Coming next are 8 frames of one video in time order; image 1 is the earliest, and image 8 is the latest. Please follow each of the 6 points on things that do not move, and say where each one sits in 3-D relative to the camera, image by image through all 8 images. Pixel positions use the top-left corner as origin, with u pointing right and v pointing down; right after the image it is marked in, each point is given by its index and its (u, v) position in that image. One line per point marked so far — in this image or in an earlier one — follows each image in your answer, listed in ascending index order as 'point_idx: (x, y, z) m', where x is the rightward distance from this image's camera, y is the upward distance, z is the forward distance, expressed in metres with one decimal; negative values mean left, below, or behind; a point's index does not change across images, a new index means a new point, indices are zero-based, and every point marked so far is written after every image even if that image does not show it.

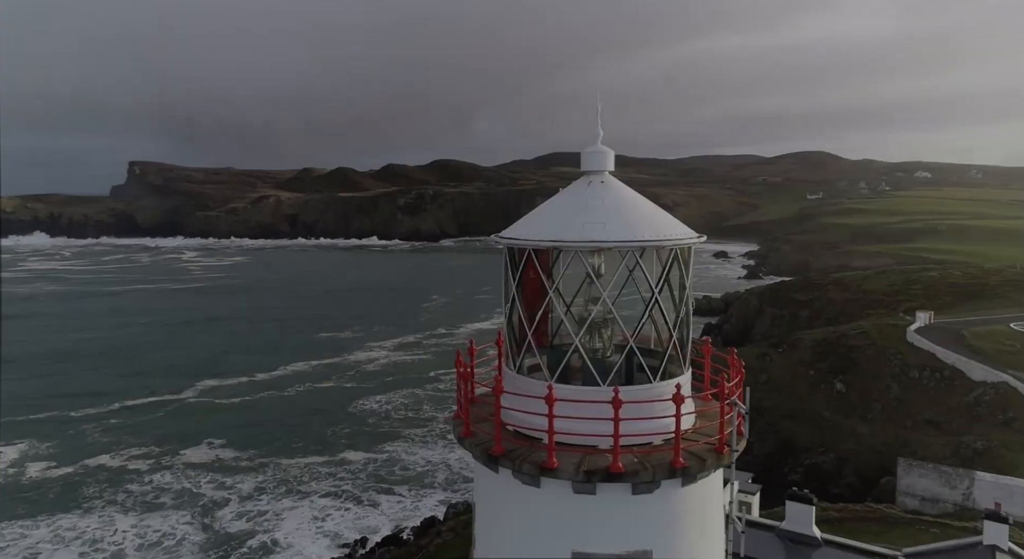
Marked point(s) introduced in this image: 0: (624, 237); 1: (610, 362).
0: (+1.3, +0.5, +7.6) m
1: (+1.0, -0.9, +7.9) m
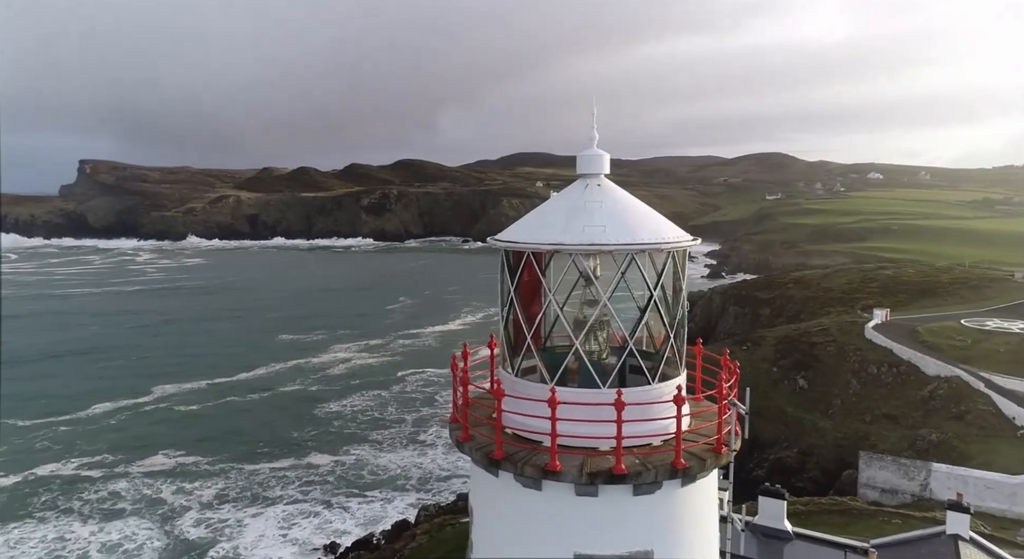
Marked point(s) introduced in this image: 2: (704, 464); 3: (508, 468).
0: (+1.3, +0.4, +7.7) m
1: (+1.0, -1.0, +8.0) m
2: (+2.0, -1.9, +7.4) m
3: (0.0, -2.0, +7.5) m
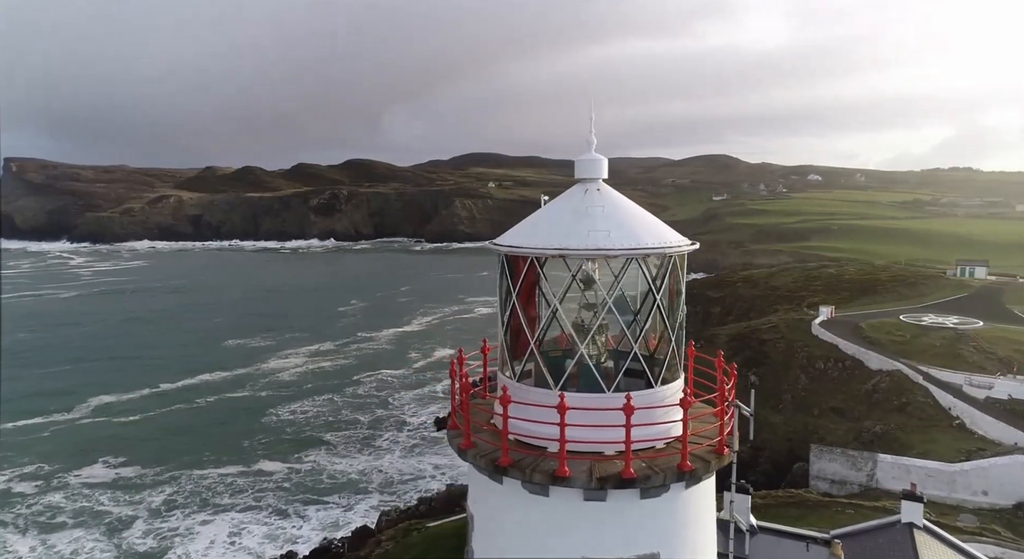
0: (+1.3, +0.4, +7.8) m
1: (+1.1, -1.0, +8.1) m
2: (+2.1, -2.0, +7.6) m
3: (0.0, -2.1, +7.5) m
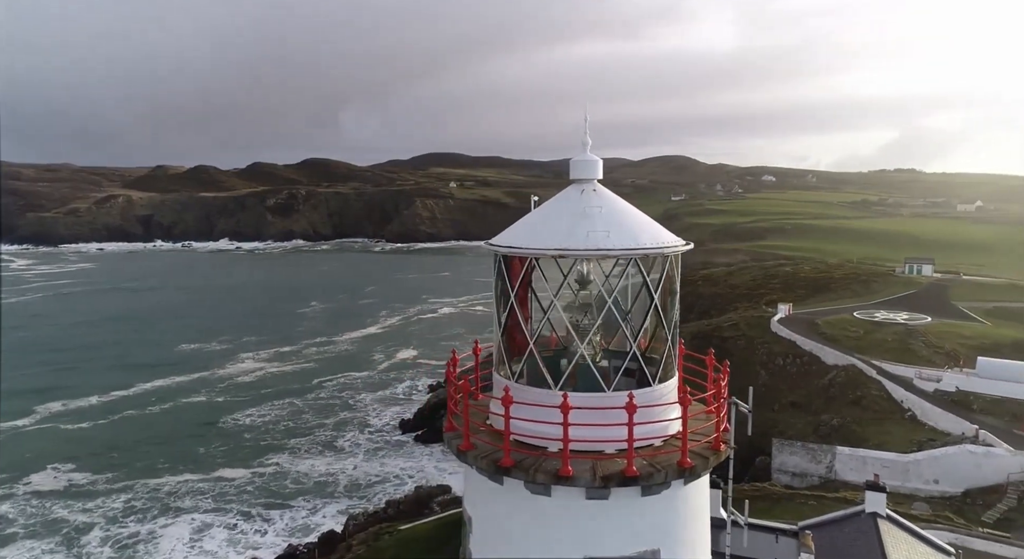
0: (+1.3, +0.4, +7.9) m
1: (+1.1, -1.0, +8.1) m
2: (+2.1, -2.0, +7.7) m
3: (+0.1, -2.1, +7.6) m
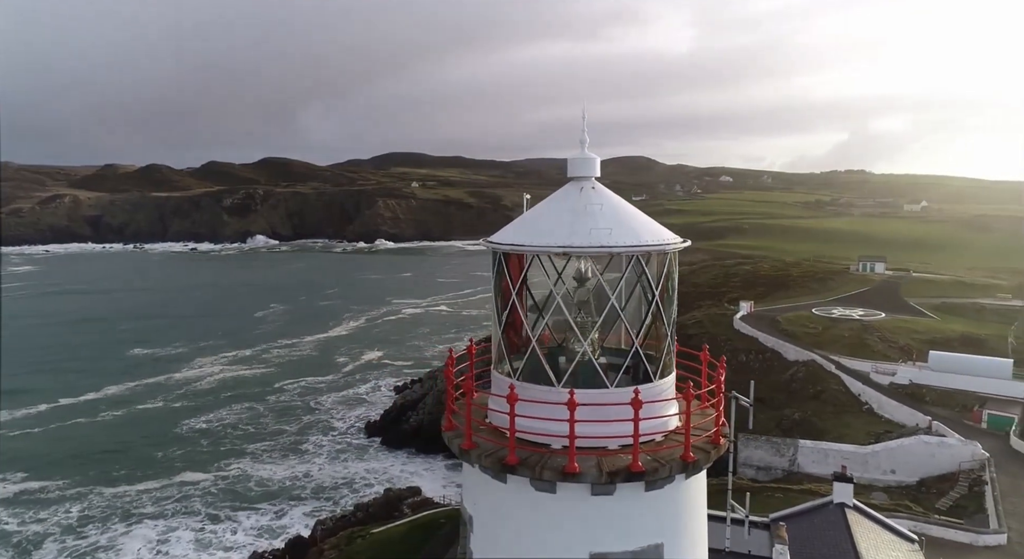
0: (+1.3, +0.4, +7.9) m
1: (+1.1, -1.0, +8.2) m
2: (+2.2, -2.0, +7.8) m
3: (+0.1, -2.1, +7.5) m
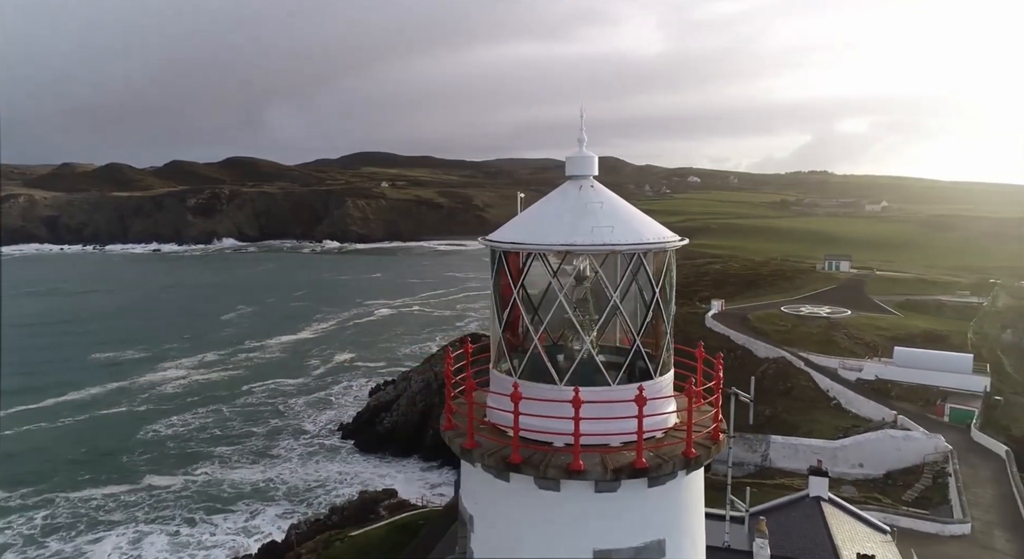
0: (+1.3, +0.4, +8.0) m
1: (+1.1, -1.0, +8.2) m
2: (+2.2, -1.9, +7.9) m
3: (+0.2, -2.0, +7.5) m
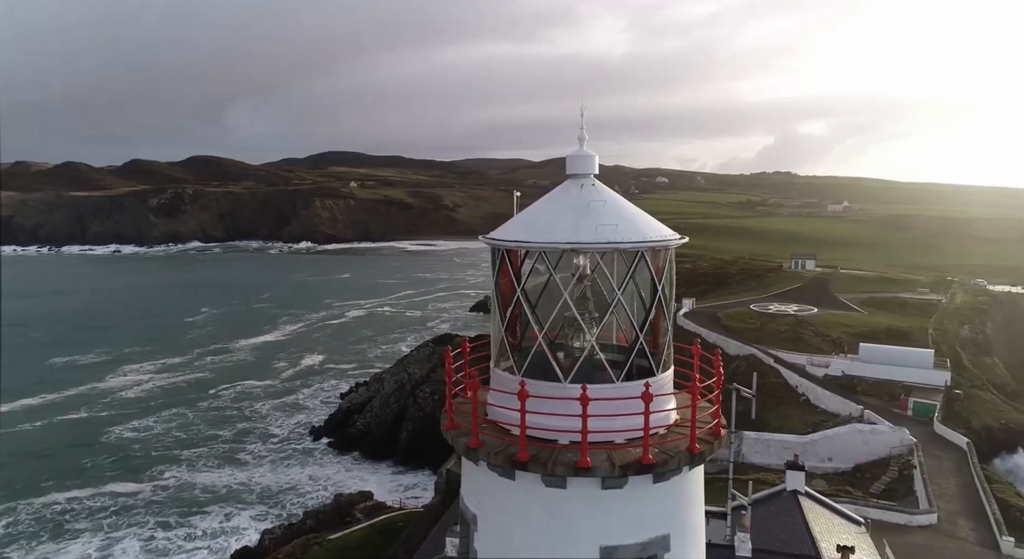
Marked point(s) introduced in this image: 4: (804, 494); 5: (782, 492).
0: (+1.4, +0.5, +8.0) m
1: (+1.1, -0.9, +8.2) m
2: (+2.3, -1.9, +8.0) m
3: (+0.2, -2.0, +7.5) m
4: (+7.8, -5.7, +18.9) m
5: (+7.3, -5.7, +19.0) m
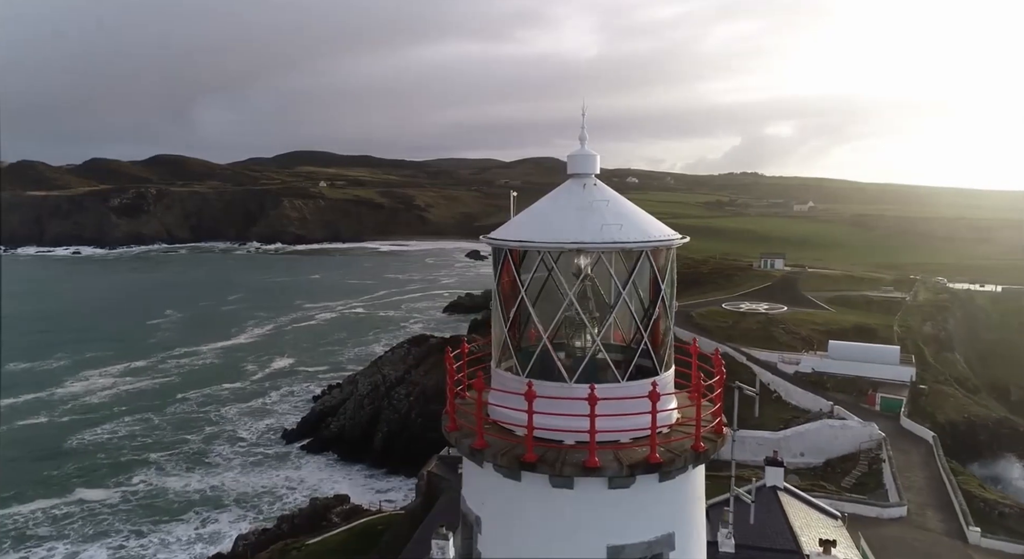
0: (+1.4, +0.5, +8.0) m
1: (+1.1, -0.9, +8.2) m
2: (+2.3, -1.9, +8.0) m
3: (+0.3, -2.0, +7.4) m
4: (+7.3, -5.7, +19.1) m
5: (+6.8, -5.7, +19.2) m
